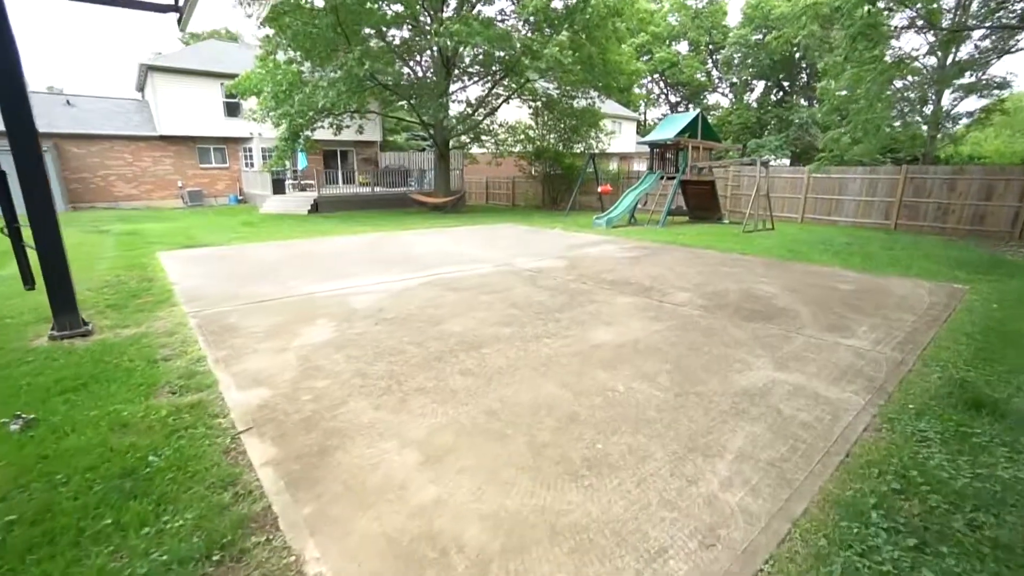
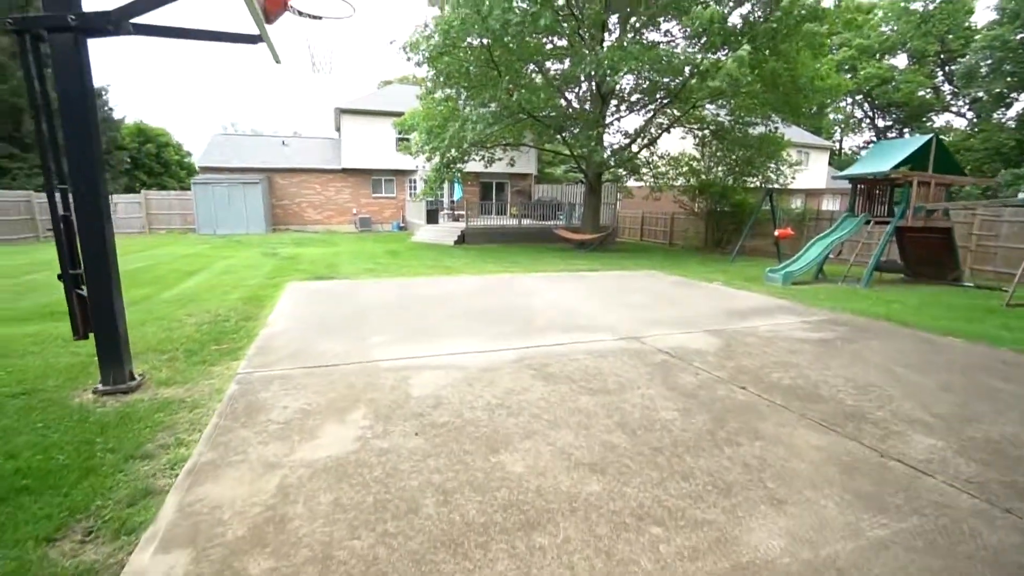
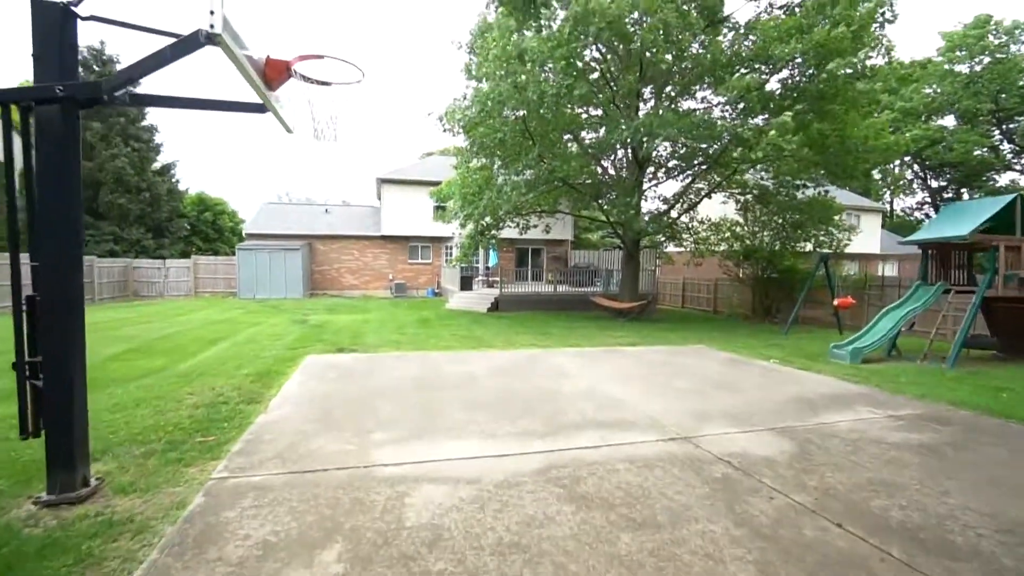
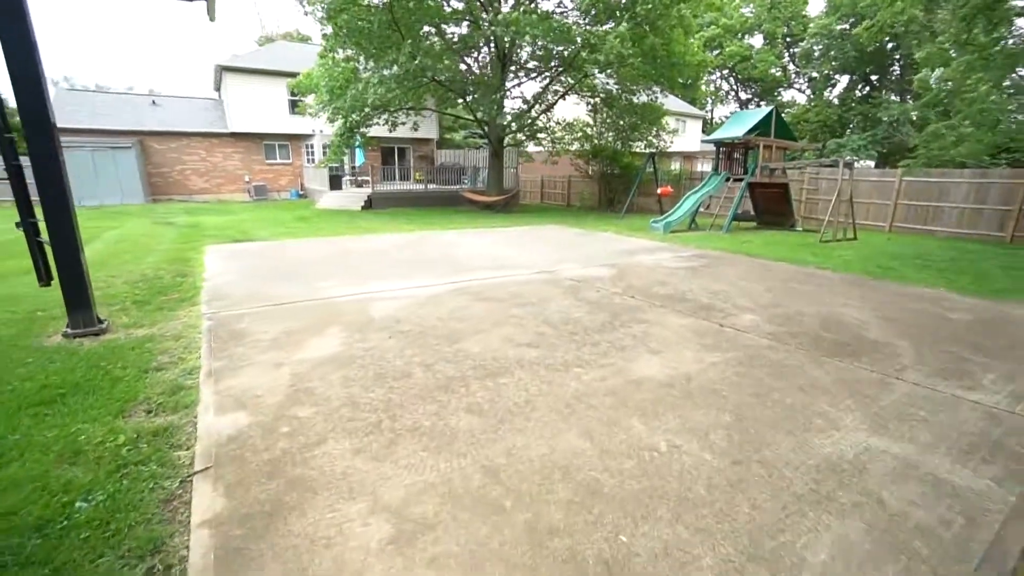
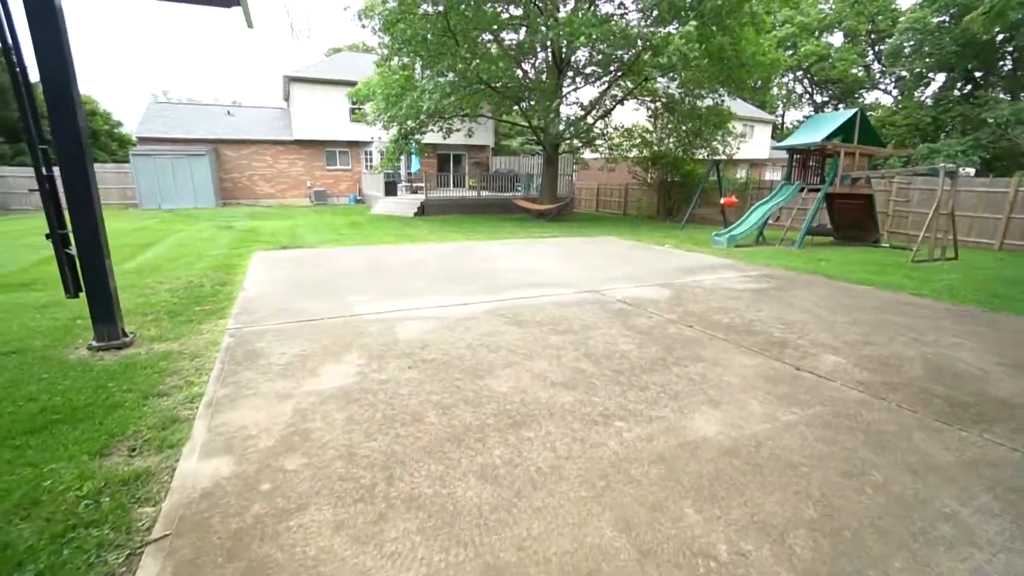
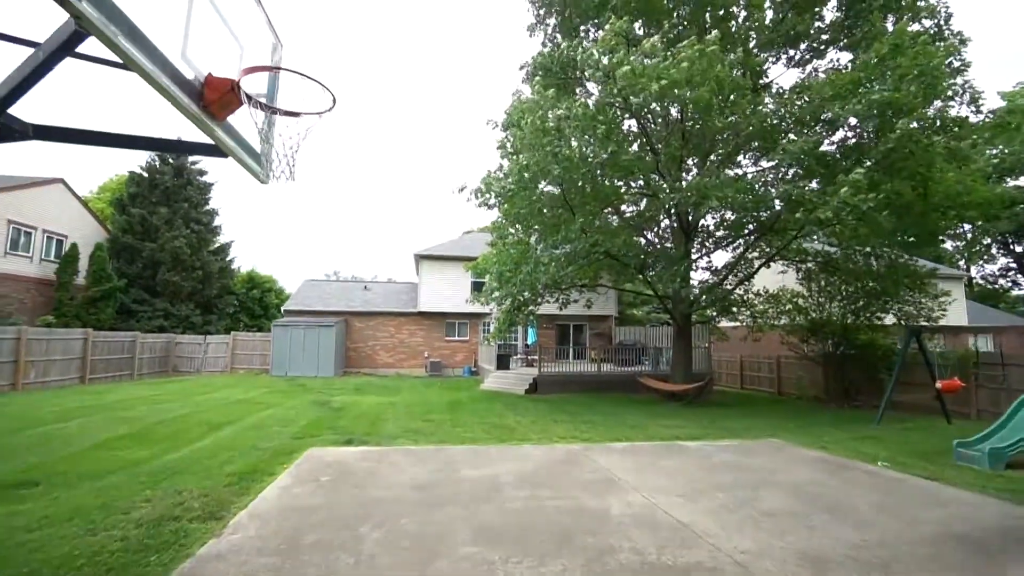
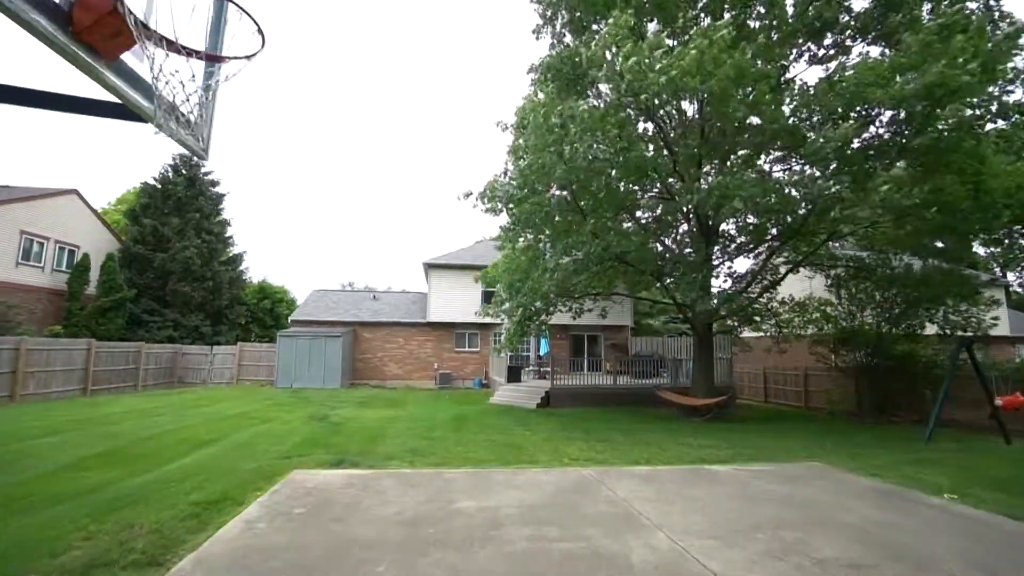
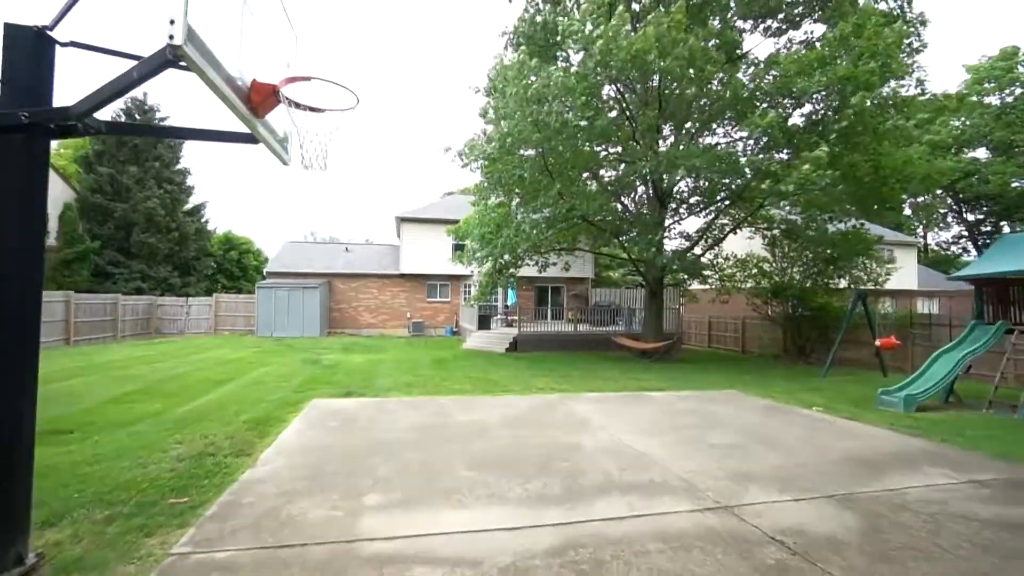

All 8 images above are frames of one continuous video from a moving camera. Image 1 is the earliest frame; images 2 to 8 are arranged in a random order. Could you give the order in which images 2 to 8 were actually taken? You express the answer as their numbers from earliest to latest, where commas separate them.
4, 5, 2, 3, 8, 6, 7
